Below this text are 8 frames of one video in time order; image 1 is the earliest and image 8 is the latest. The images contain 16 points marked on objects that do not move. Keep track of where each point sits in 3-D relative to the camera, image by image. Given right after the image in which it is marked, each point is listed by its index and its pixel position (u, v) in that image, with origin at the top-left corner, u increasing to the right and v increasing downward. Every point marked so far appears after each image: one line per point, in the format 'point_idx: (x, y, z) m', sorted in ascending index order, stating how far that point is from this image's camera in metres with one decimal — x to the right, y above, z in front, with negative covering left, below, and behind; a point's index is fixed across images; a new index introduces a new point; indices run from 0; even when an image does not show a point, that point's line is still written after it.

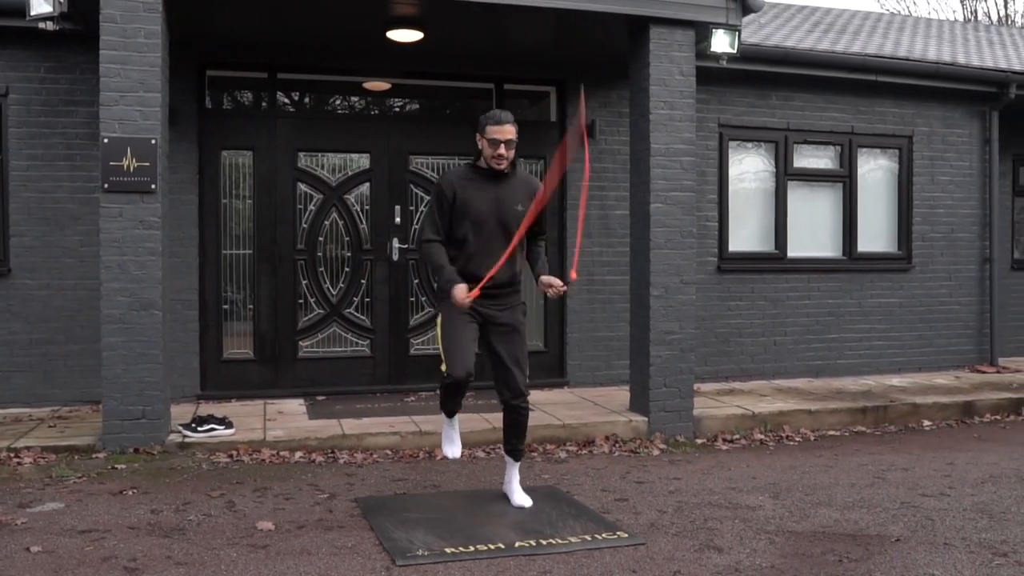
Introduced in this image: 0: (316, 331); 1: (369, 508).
0: (-1.6, -0.4, +7.6) m
1: (-0.8, -1.2, +4.8) m
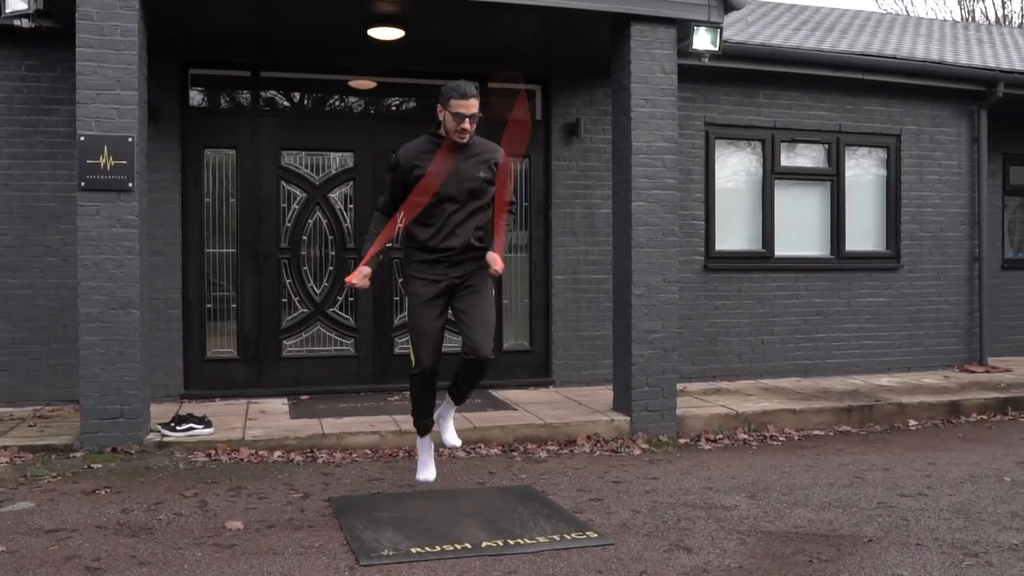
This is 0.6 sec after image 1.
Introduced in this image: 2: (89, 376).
0: (-1.8, -0.4, +7.6) m
1: (-0.9, -1.2, +4.8) m
2: (-2.7, -0.6, +5.8) m
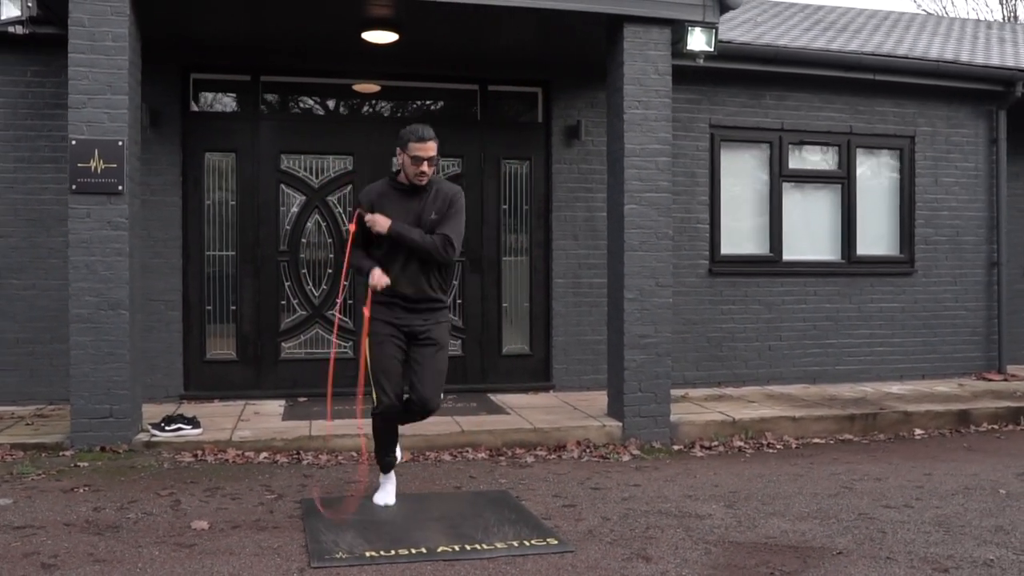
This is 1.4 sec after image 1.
0: (-1.8, -0.4, +7.6) m
1: (-1.1, -1.2, +4.8) m
2: (-2.8, -0.6, +5.9) m
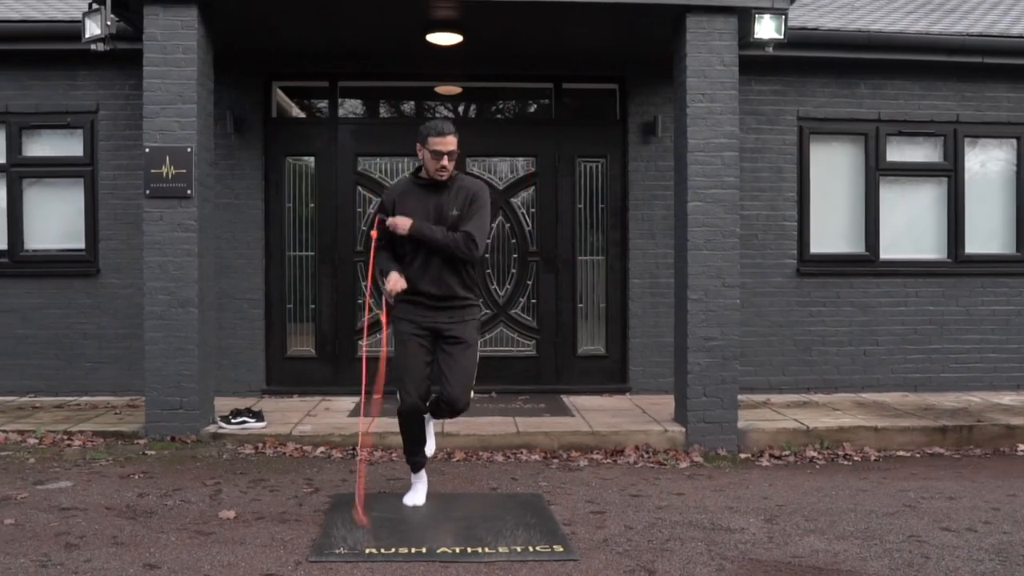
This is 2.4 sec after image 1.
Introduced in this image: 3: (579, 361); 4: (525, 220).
0: (-1.2, -0.4, +7.8) m
1: (-0.9, -1.2, +4.9) m
2: (-2.5, -0.6, +6.2) m
3: (+0.6, -0.6, +7.9) m
4: (+0.1, +0.6, +7.8) m
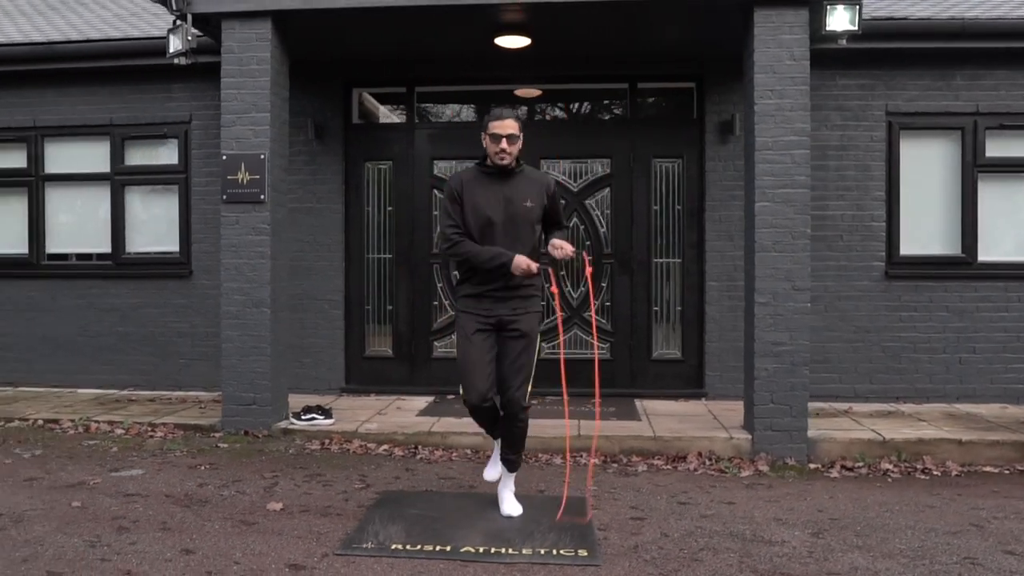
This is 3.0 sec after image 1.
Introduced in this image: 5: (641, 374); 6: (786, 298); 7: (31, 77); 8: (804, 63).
0: (-0.6, -0.4, +7.9) m
1: (-0.7, -1.2, +5.0) m
2: (-2.0, -0.6, +6.5) m
3: (+1.2, -0.7, +7.8) m
4: (+0.8, +0.6, +7.8) m
5: (+1.1, -0.7, +7.8) m
6: (+1.9, -0.1, +6.2) m
7: (-4.3, +1.9, +8.1) m
8: (+2.0, +1.5, +6.1) m
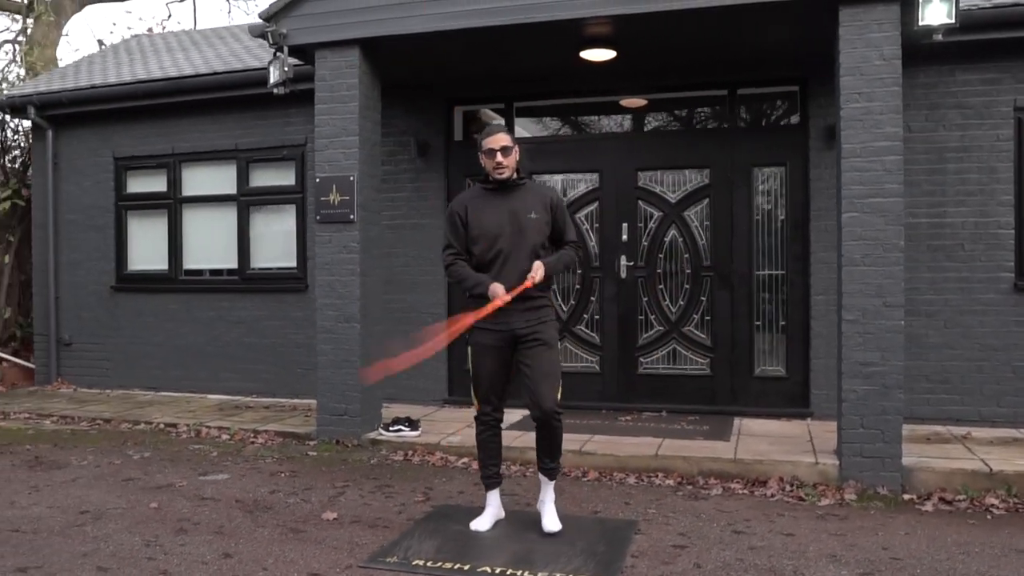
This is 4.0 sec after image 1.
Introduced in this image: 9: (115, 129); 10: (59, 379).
0: (+0.3, -0.5, +7.9) m
1: (-0.4, -1.3, +5.1) m
2: (-1.4, -0.7, +6.9) m
3: (+2.0, -0.8, +7.4) m
4: (+1.5, +0.4, +7.5) m
5: (+1.9, -0.9, +7.5) m
6: (+2.3, -0.2, +5.8) m
7: (-3.3, +1.8, +8.8) m
8: (+2.4, +1.4, +5.7) m
9: (-4.0, +1.6, +9.1) m
10: (-4.7, -0.9, +9.3) m
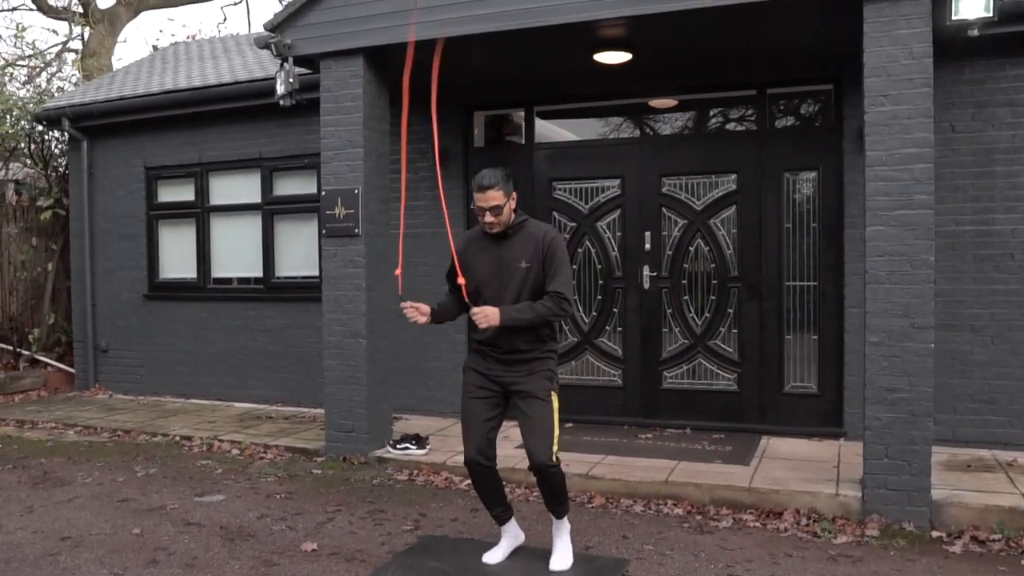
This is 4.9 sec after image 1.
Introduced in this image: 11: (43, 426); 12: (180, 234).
0: (+0.5, -0.6, +7.6) m
1: (-0.5, -1.4, +4.9) m
2: (-1.4, -0.8, +6.8) m
3: (+2.1, -0.9, +7.0) m
4: (+1.7, +0.4, +7.1) m
5: (+2.0, -0.9, +7.0) m
6: (+2.3, -0.3, +5.3) m
7: (-3.1, +1.7, +8.9) m
8: (+2.4, +1.3, +5.2) m
9: (-3.7, +1.5, +9.2) m
10: (-4.4, -1.0, +9.5) m
11: (-4.0, -1.2, +7.8) m
12: (-3.4, +0.5, +9.1) m
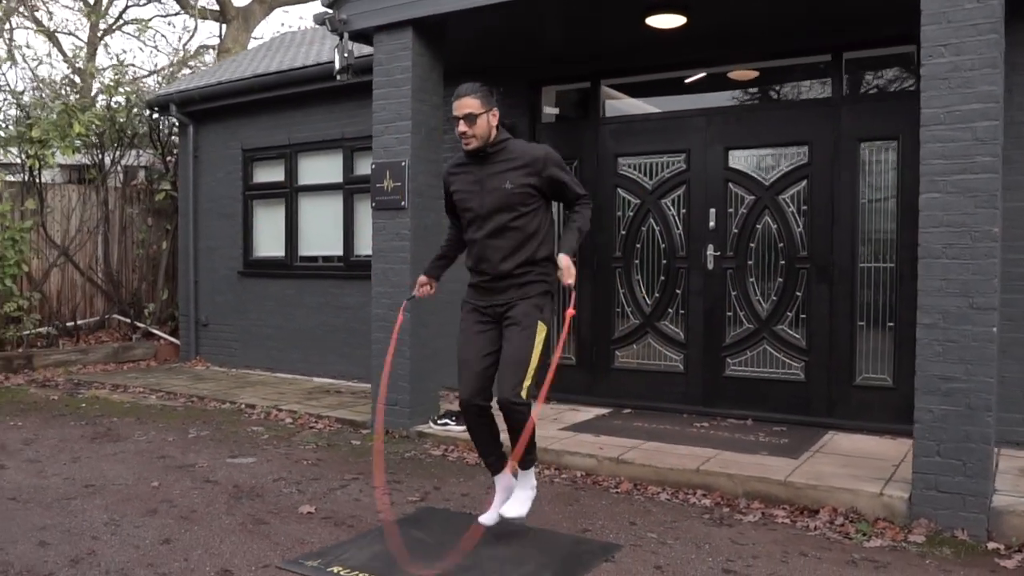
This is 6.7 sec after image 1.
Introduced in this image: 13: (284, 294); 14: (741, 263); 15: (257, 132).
0: (+0.9, -0.4, +7.3) m
1: (-0.5, -1.2, +4.8) m
2: (-1.0, -0.6, +6.8) m
3: (+2.5, -0.7, +6.4) m
4: (+2.1, +0.5, +6.6) m
5: (+2.4, -0.8, +6.4) m
6: (+2.3, -0.2, +4.7) m
7: (-2.3, +1.9, +9.2) m
8: (+2.4, +1.4, +4.6) m
9: (-2.8, +1.8, +9.6) m
10: (-3.5, -0.8, +10.0) m
11: (-3.5, -0.9, +8.3) m
12: (-2.5, +0.8, +9.5) m
13: (-2.3, -0.1, +9.3) m
14: (+1.7, +0.2, +6.8) m
15: (-2.6, +1.6, +9.4) m
